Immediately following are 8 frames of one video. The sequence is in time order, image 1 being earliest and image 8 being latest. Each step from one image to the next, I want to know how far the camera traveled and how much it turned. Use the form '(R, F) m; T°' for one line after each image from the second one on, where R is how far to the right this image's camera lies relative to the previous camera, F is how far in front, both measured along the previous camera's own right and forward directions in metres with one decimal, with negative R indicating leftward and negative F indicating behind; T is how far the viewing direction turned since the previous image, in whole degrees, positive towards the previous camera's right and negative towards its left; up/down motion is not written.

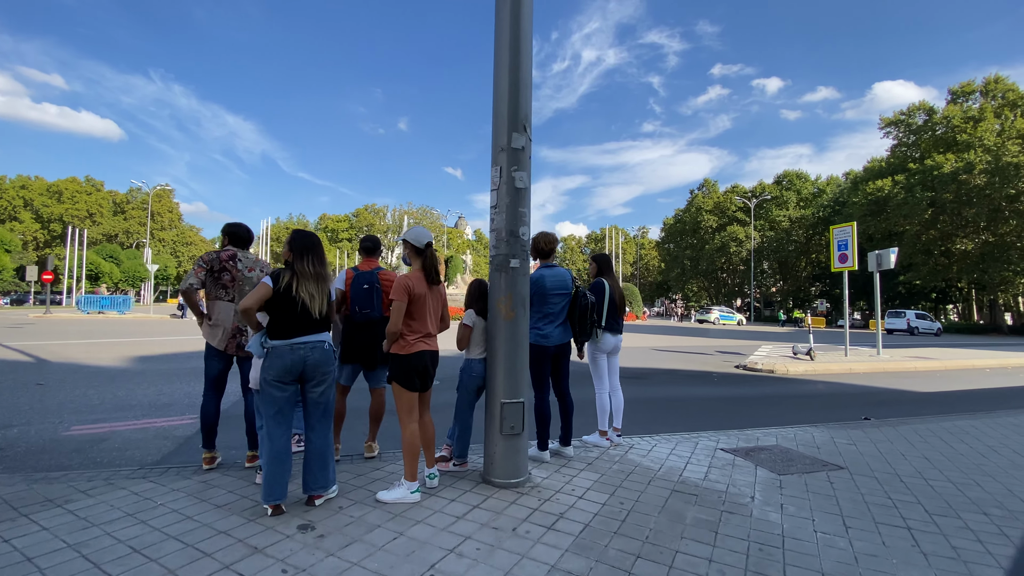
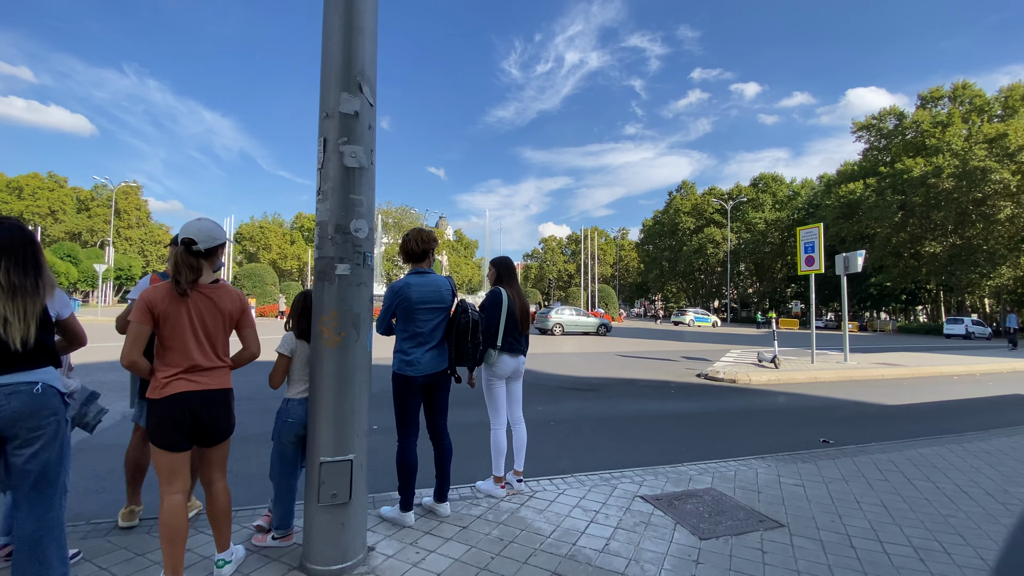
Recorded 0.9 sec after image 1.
(+0.8, +0.9) m; +2°
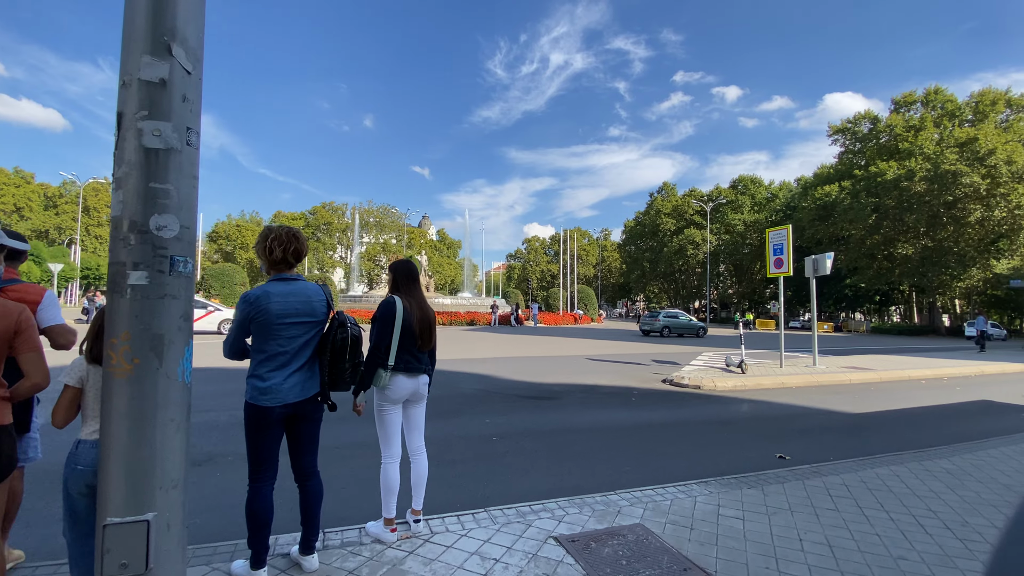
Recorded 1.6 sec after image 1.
(+0.6, +0.5) m; +2°
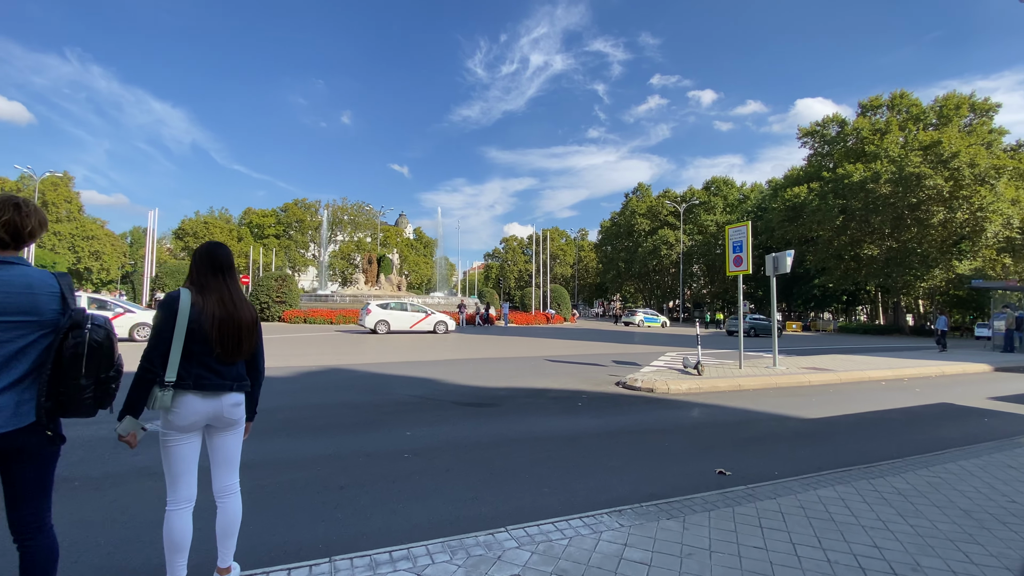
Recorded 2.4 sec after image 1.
(+0.8, +0.7) m; +2°
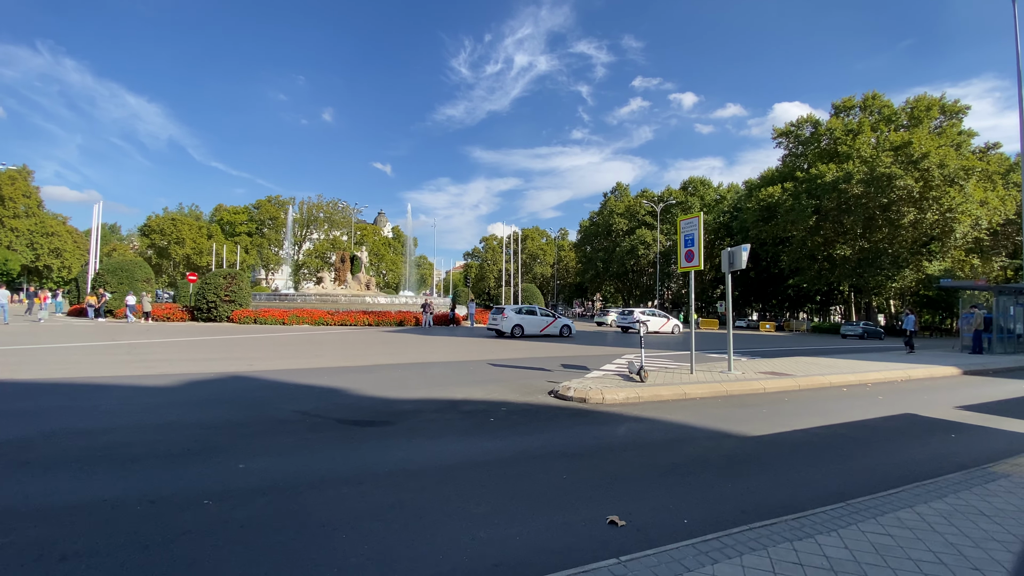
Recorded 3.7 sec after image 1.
(+1.3, +1.2) m; +2°
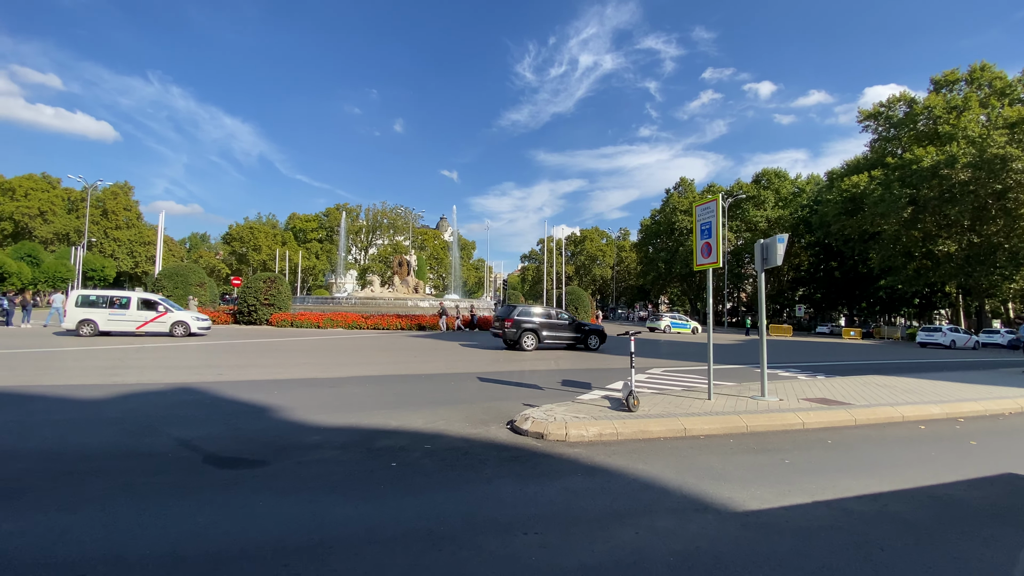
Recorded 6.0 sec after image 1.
(+1.8, +1.9) m; -8°
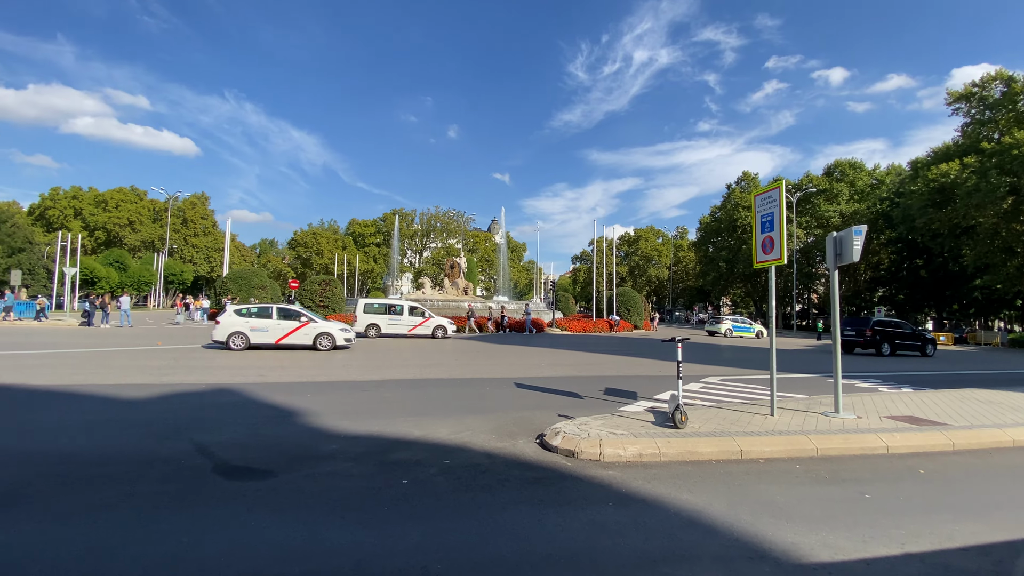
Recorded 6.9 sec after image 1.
(+0.3, +0.6) m; -6°
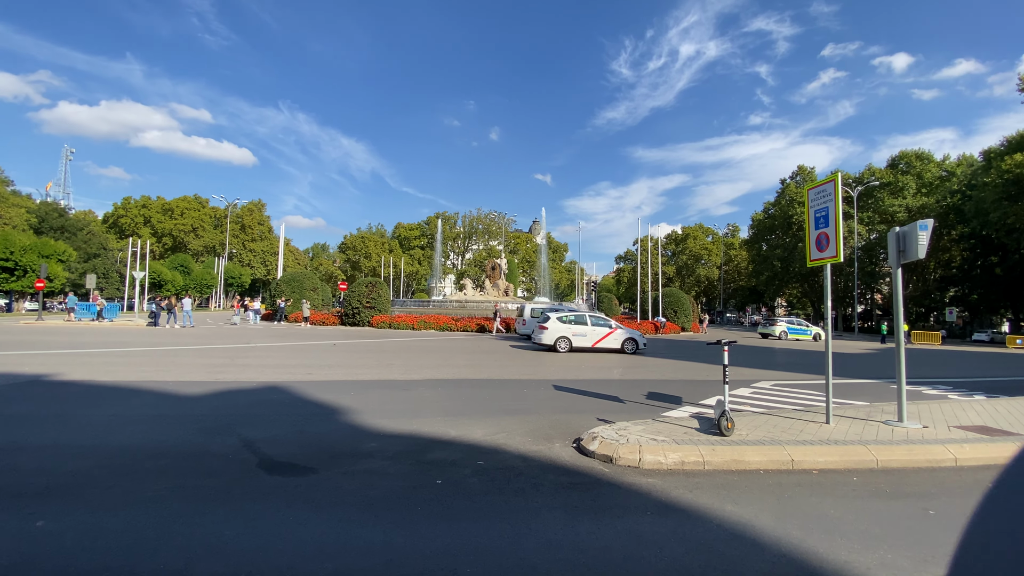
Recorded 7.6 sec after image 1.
(+0.1, +0.1) m; -5°
